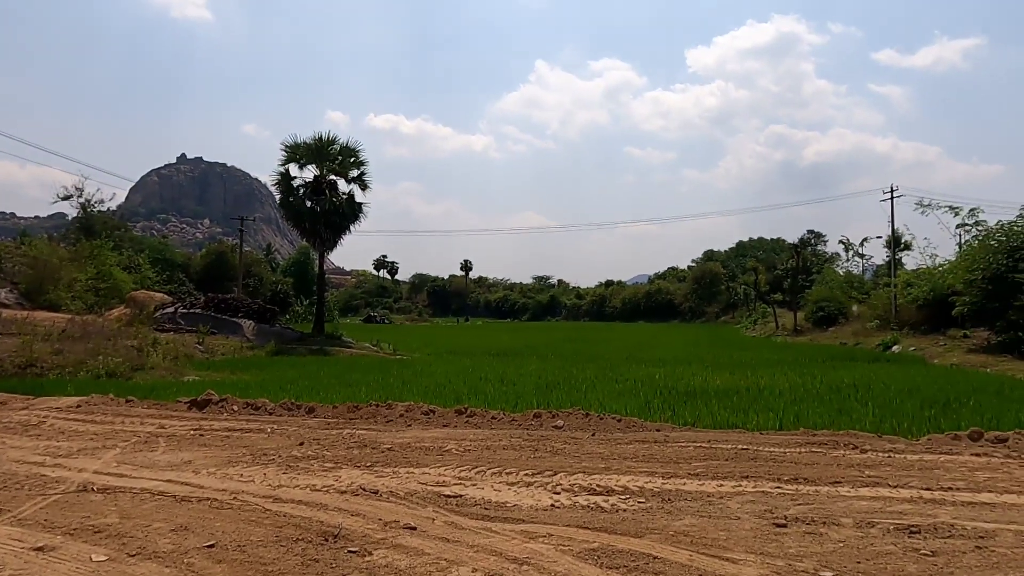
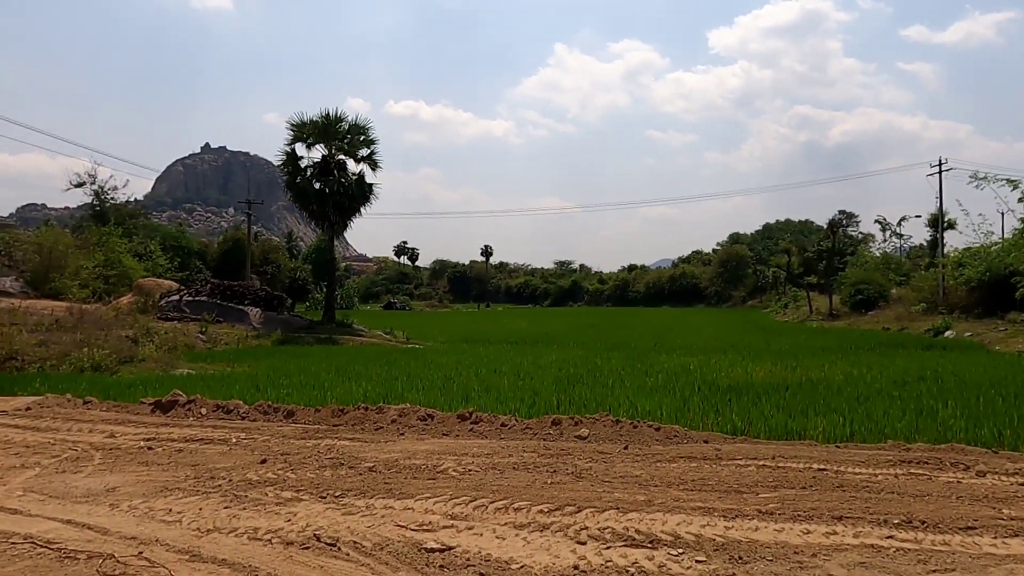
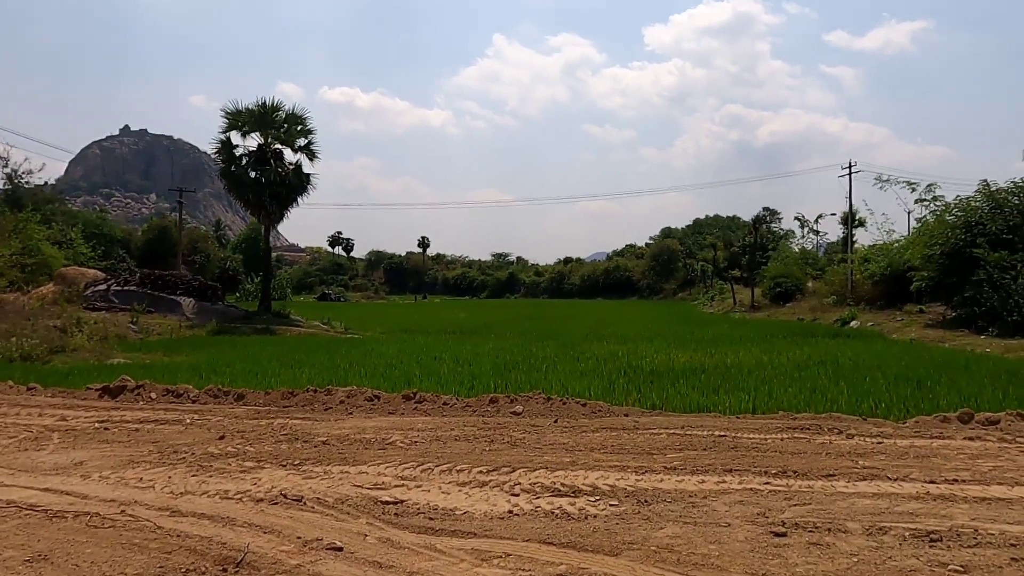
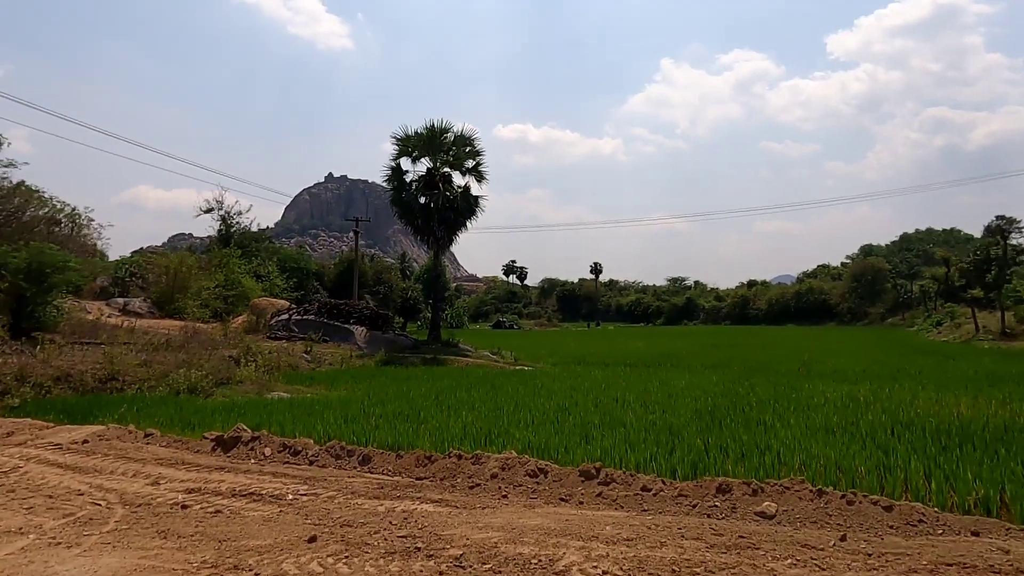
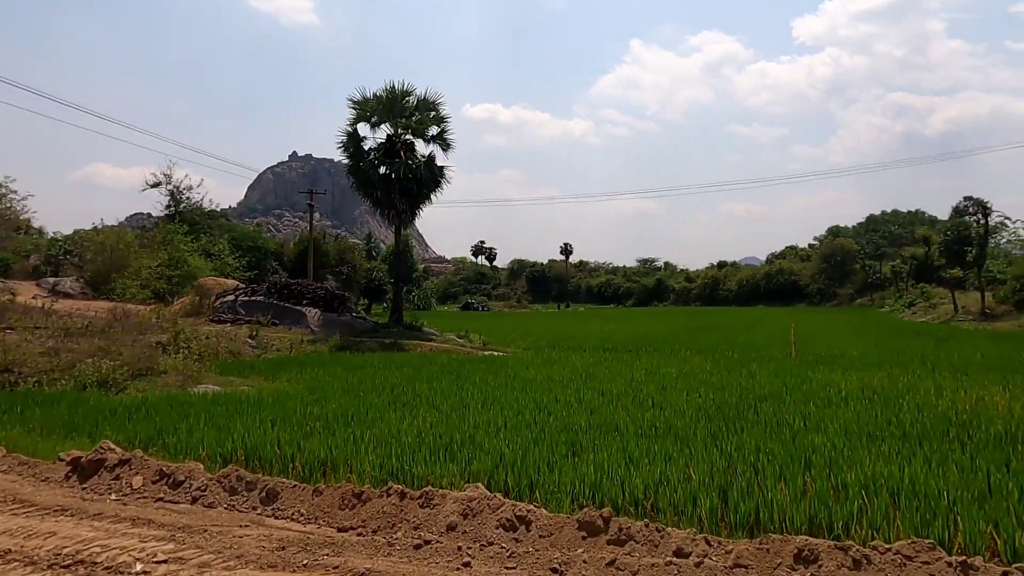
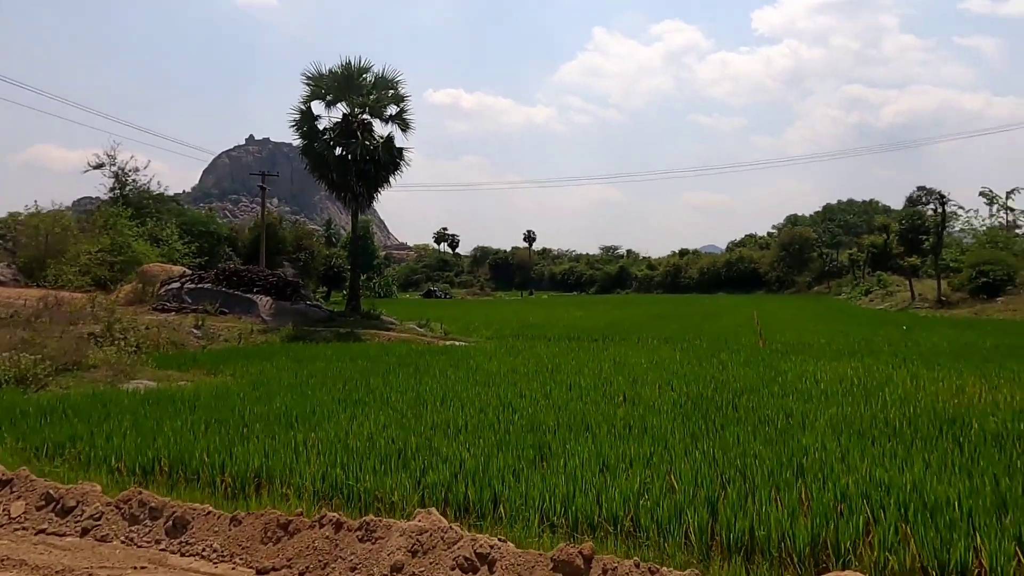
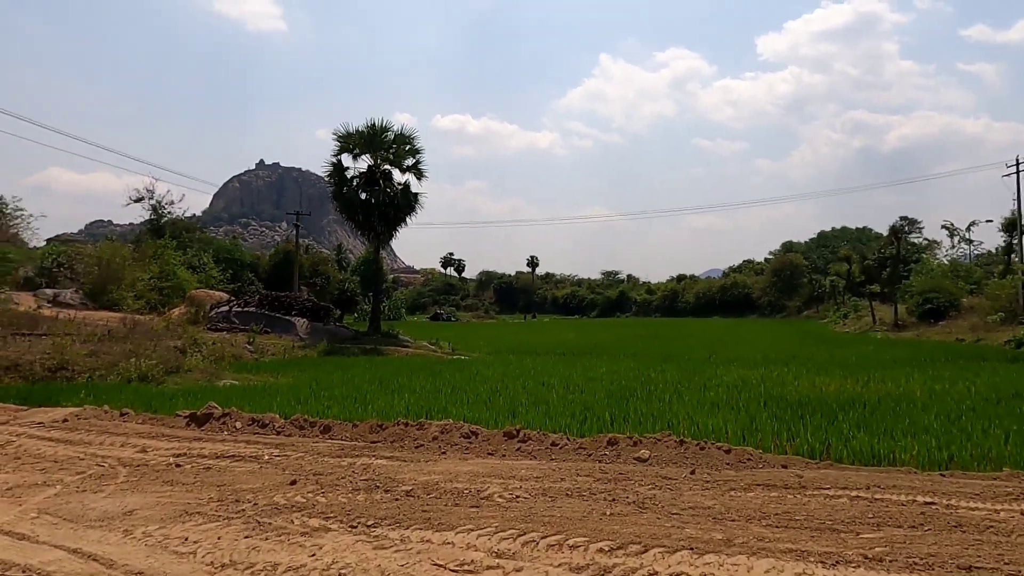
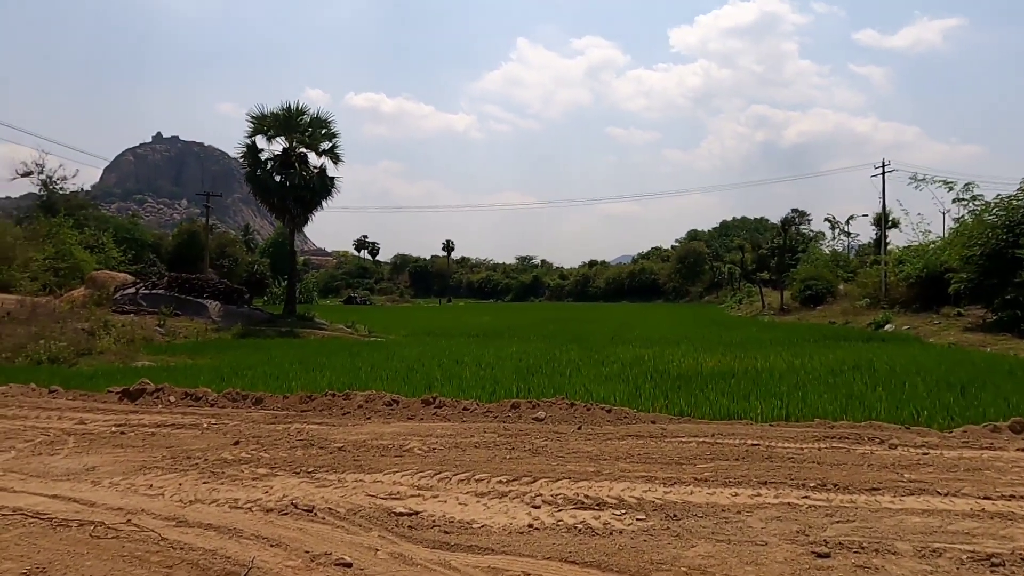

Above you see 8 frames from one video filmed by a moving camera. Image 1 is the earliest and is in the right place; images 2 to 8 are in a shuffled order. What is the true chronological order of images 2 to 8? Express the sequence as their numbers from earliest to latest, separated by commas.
3, 8, 2, 7, 4, 5, 6
